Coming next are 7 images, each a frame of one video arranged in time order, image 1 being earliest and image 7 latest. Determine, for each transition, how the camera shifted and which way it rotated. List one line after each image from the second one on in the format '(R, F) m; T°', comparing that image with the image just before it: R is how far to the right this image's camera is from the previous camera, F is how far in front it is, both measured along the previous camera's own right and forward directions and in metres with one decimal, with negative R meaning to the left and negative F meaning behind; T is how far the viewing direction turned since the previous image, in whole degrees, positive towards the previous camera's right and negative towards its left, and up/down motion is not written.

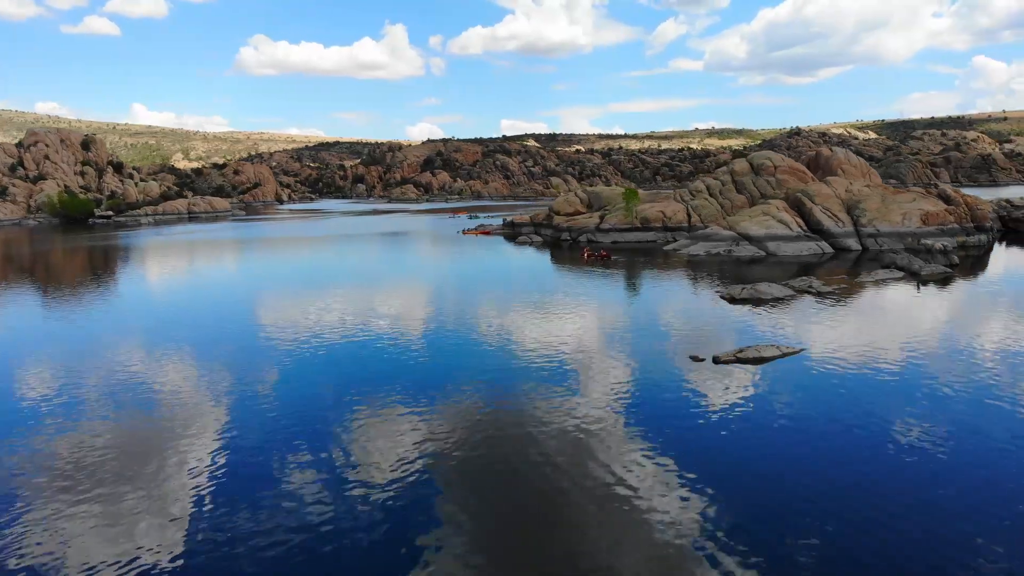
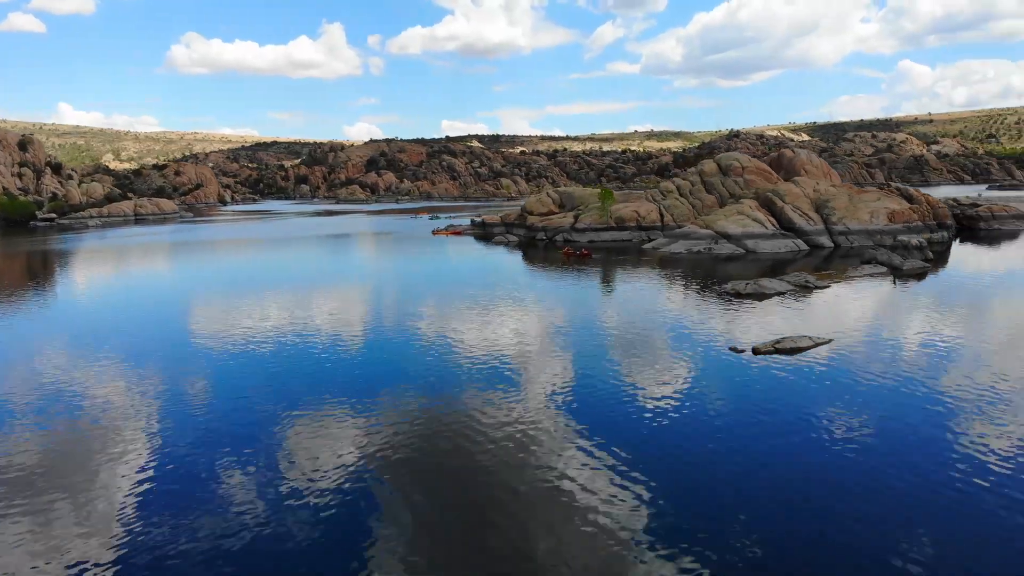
(-0.4, -0.1) m; +4°
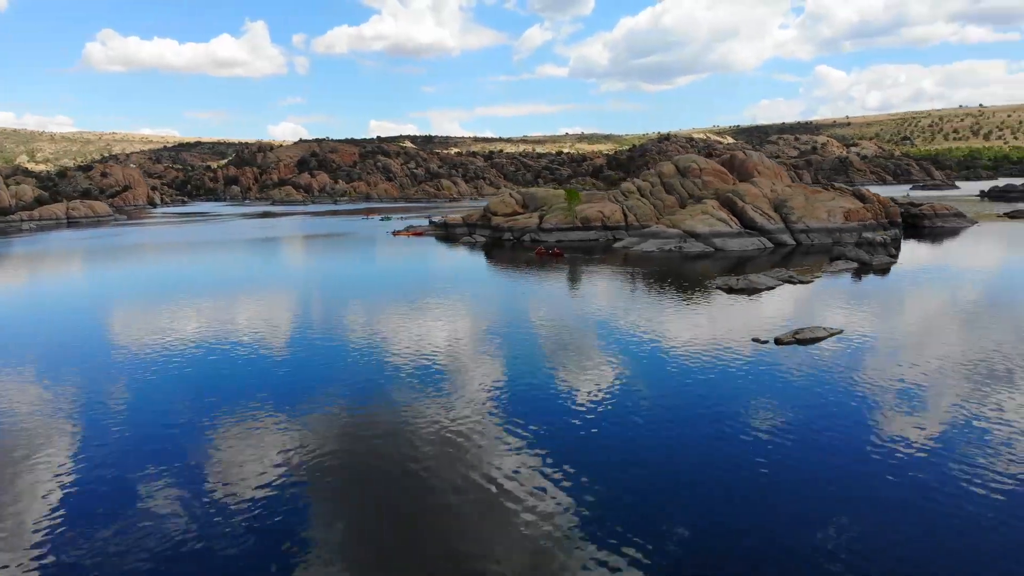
(-0.4, -0.1) m; +5°
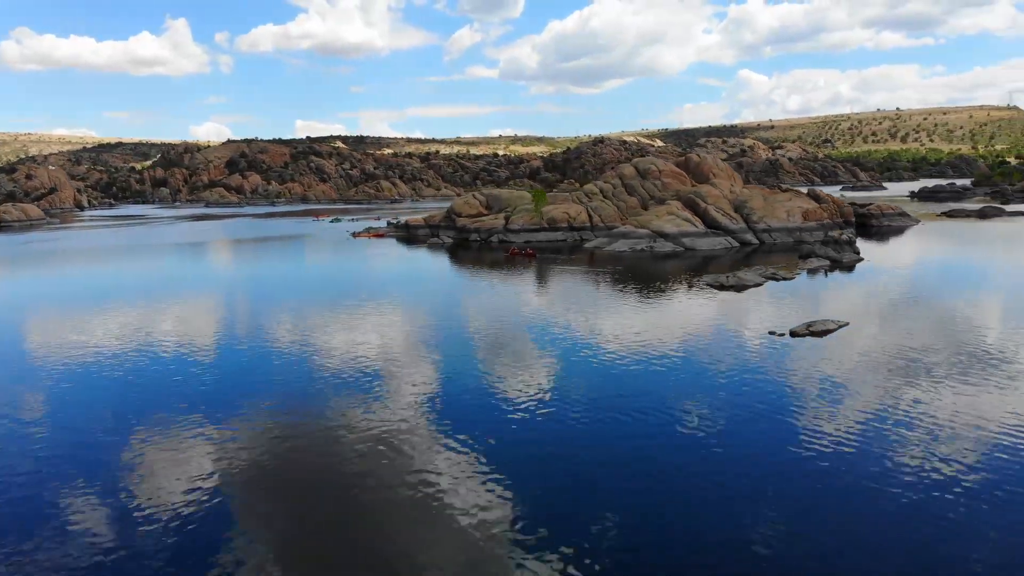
(-0.4, -0.1) m; +5°
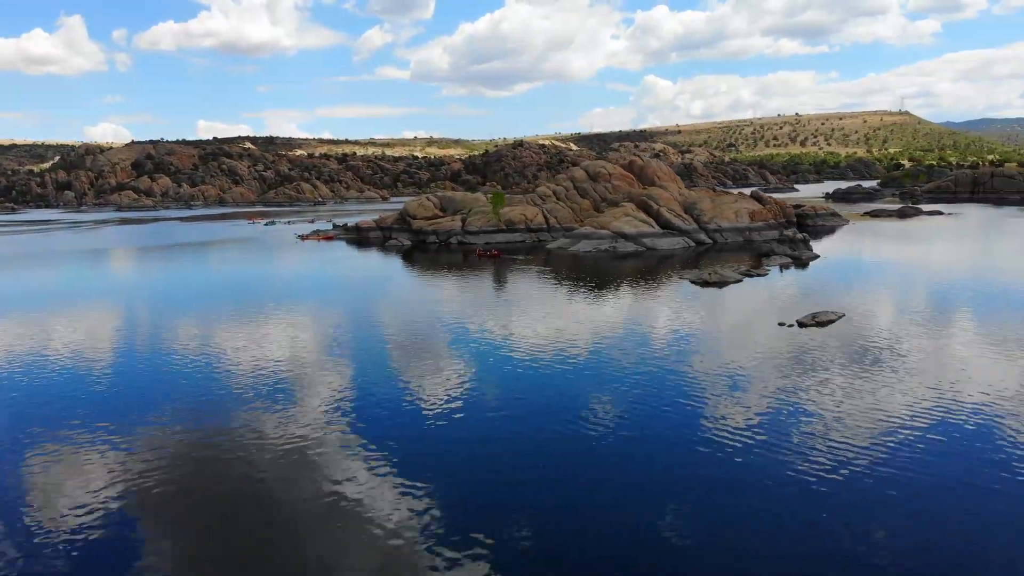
(-0.5, -0.2) m; +6°
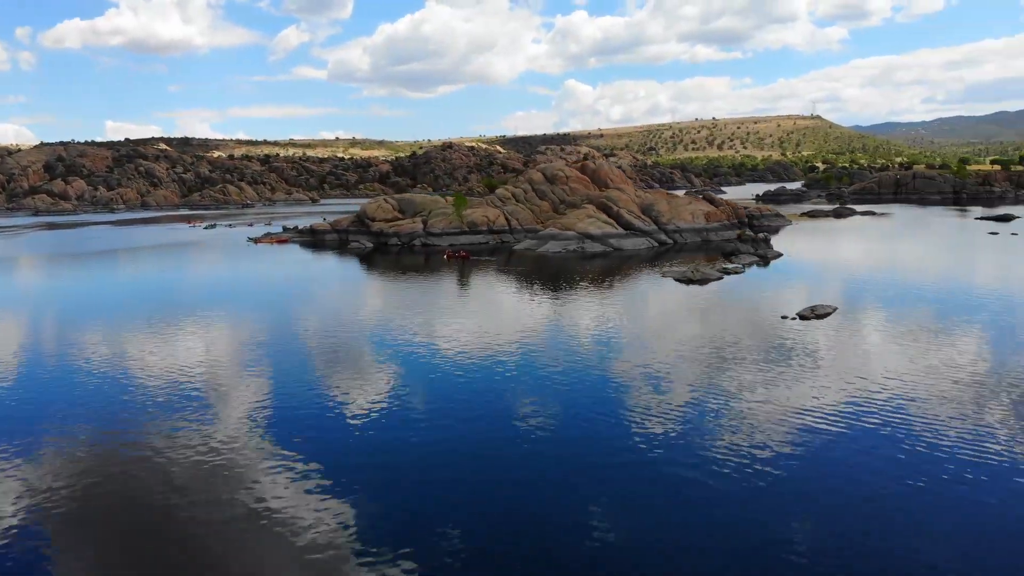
(-0.4, -0.1) m; +5°
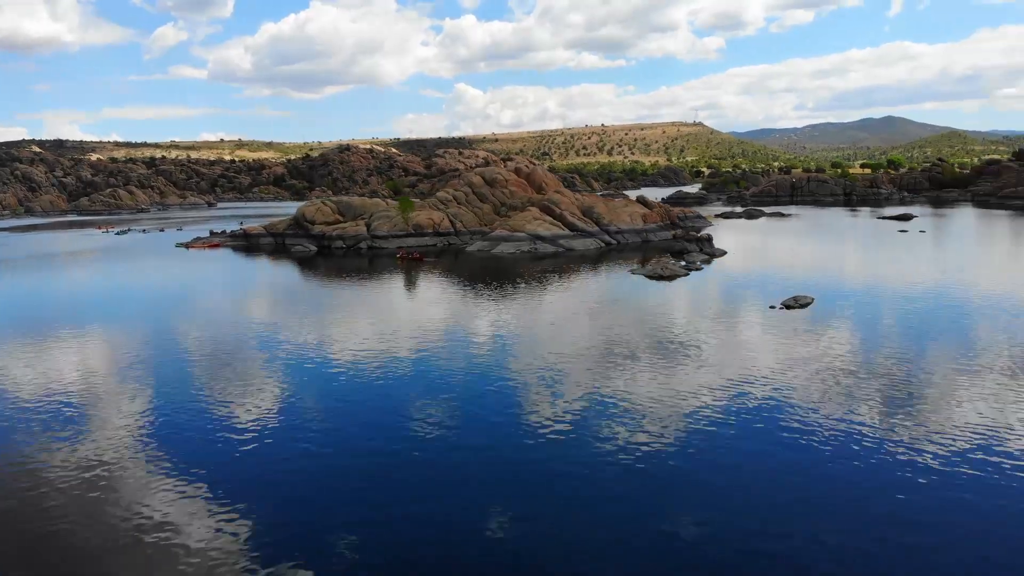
(-0.6, -0.1) m; +8°
